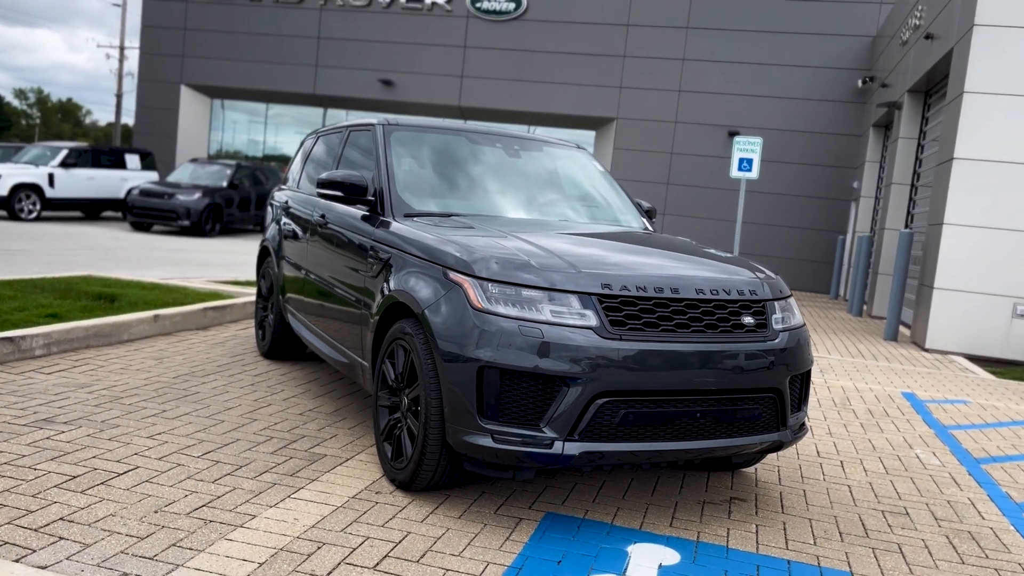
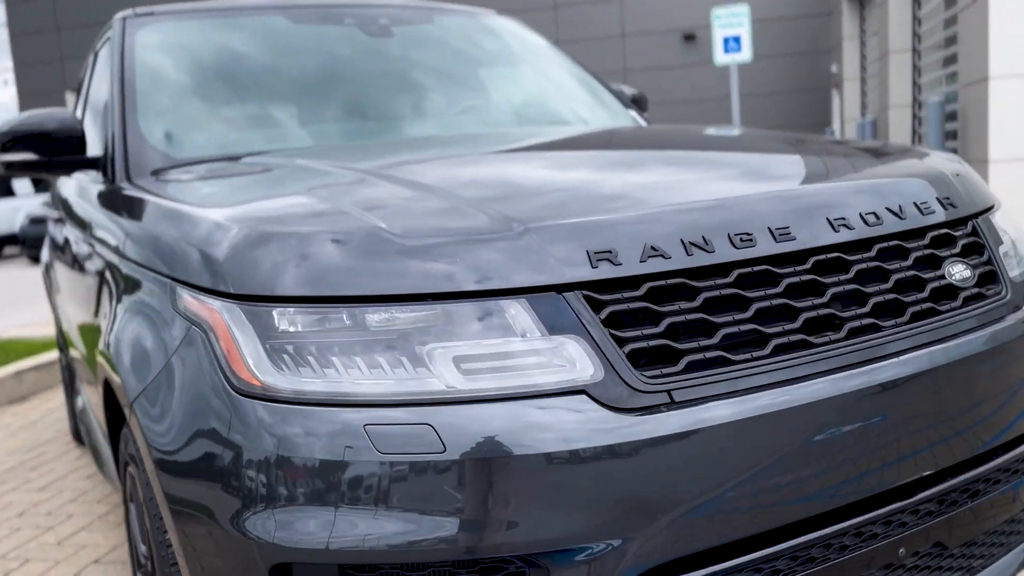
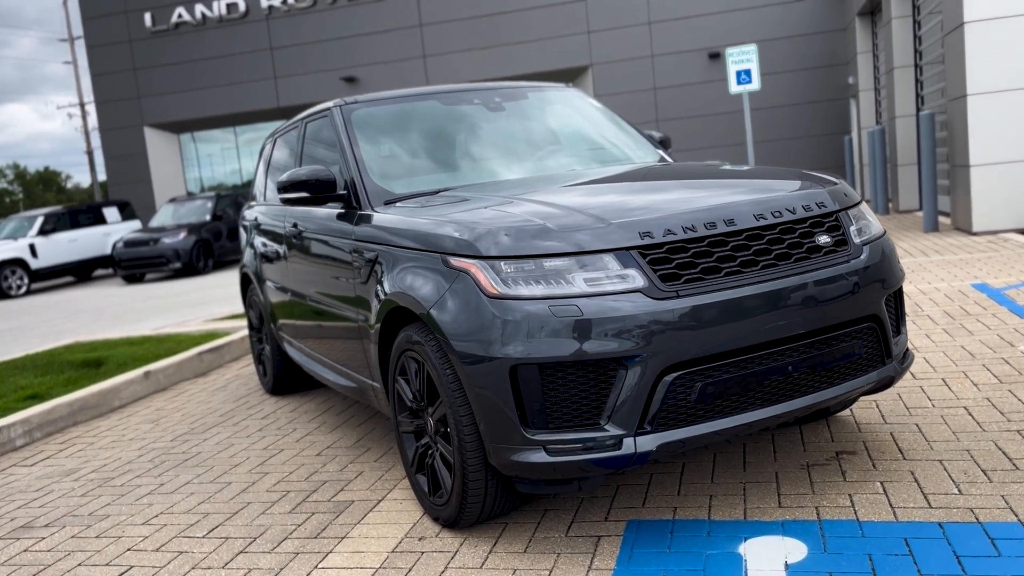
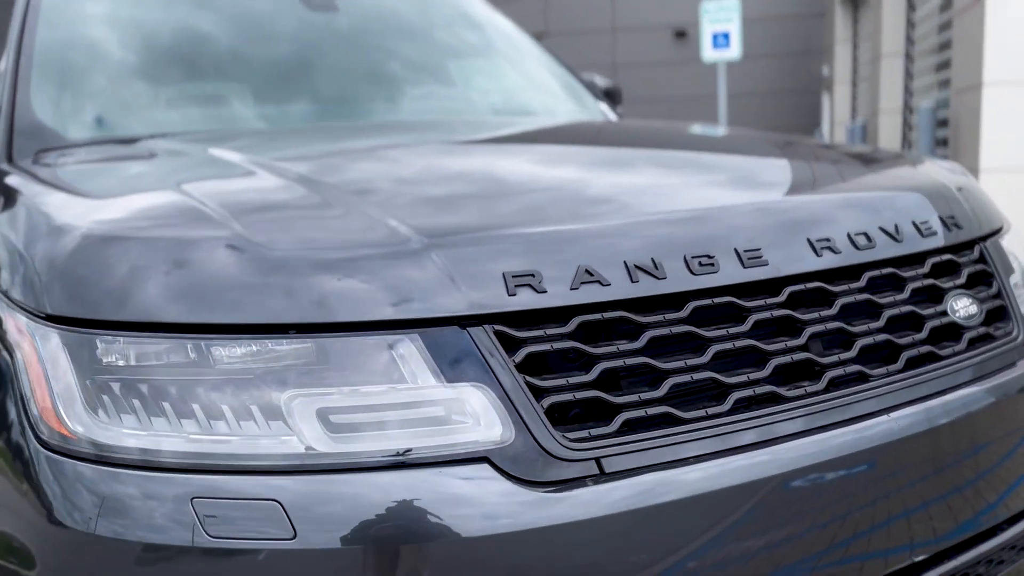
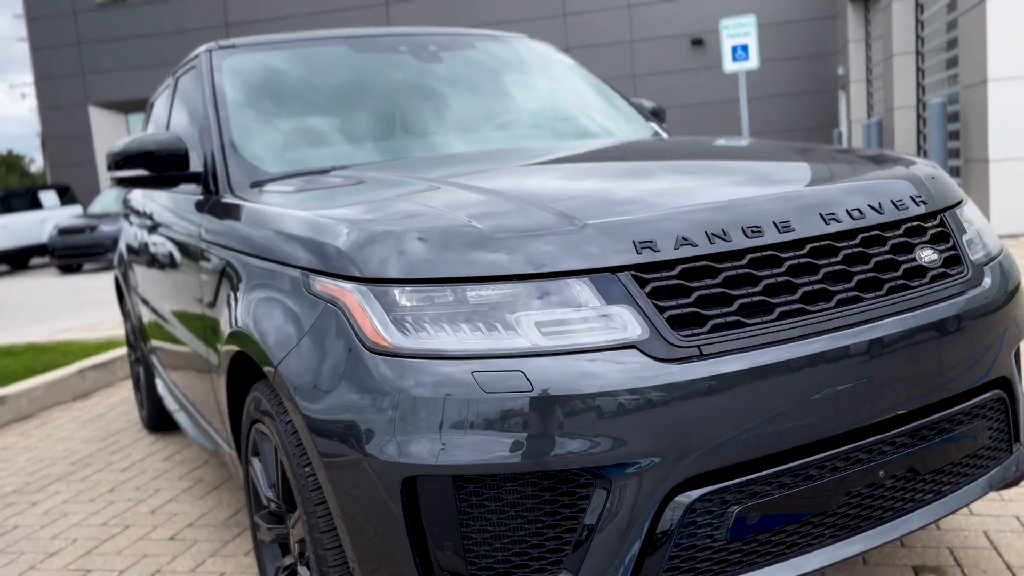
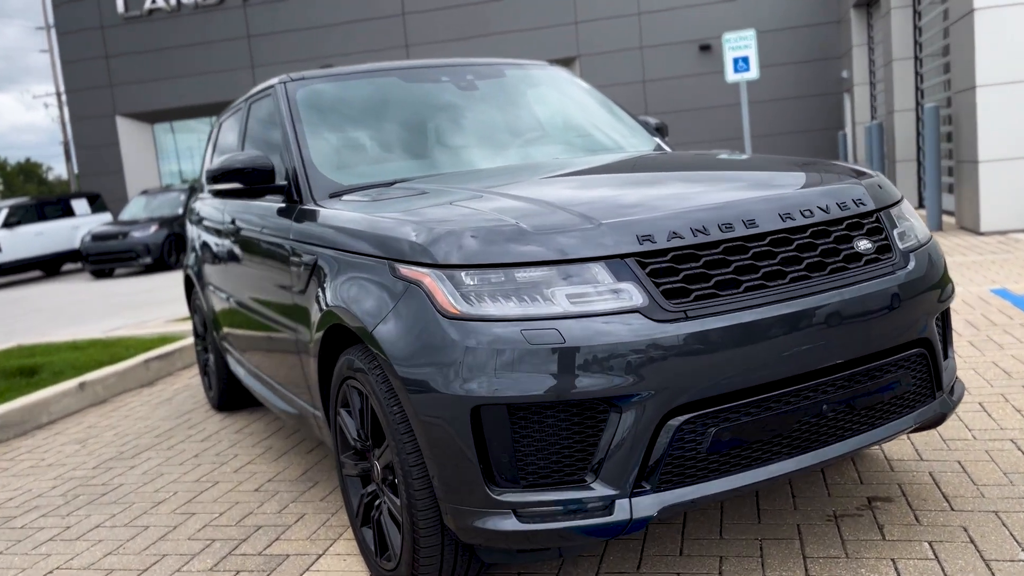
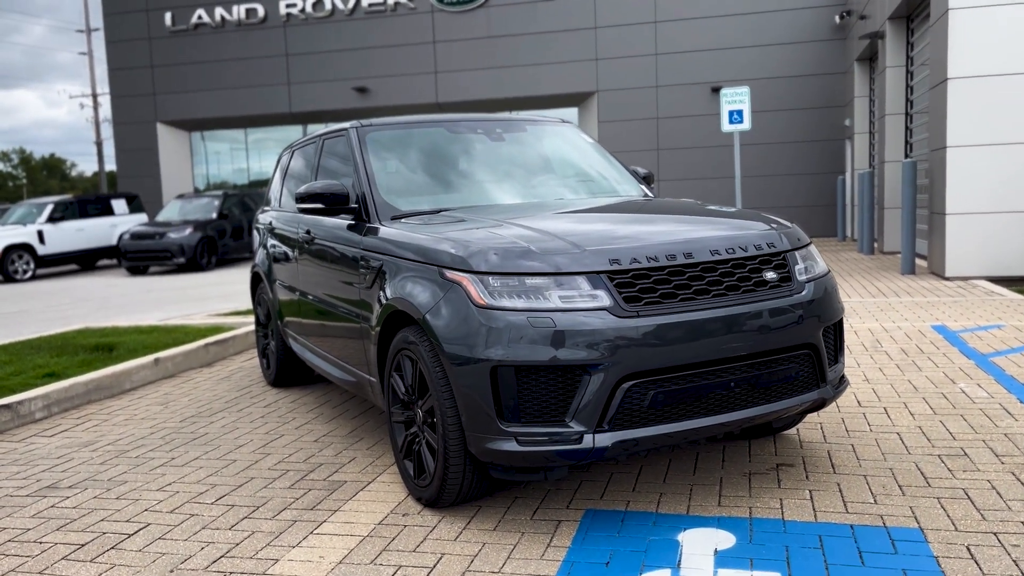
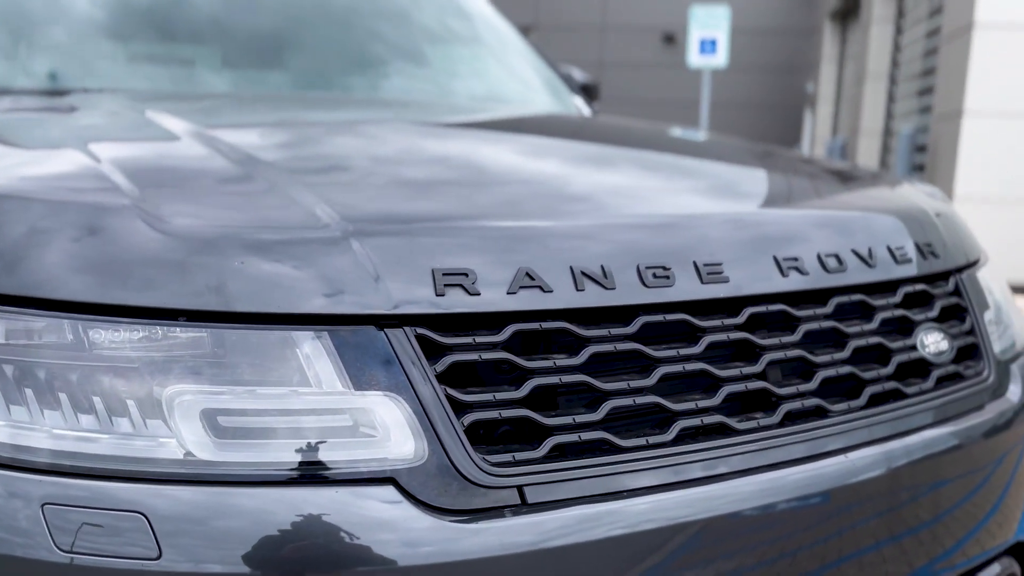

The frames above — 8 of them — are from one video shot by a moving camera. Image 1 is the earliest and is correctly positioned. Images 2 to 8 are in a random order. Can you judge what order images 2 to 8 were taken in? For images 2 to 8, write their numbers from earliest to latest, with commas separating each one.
7, 3, 6, 5, 2, 4, 8
